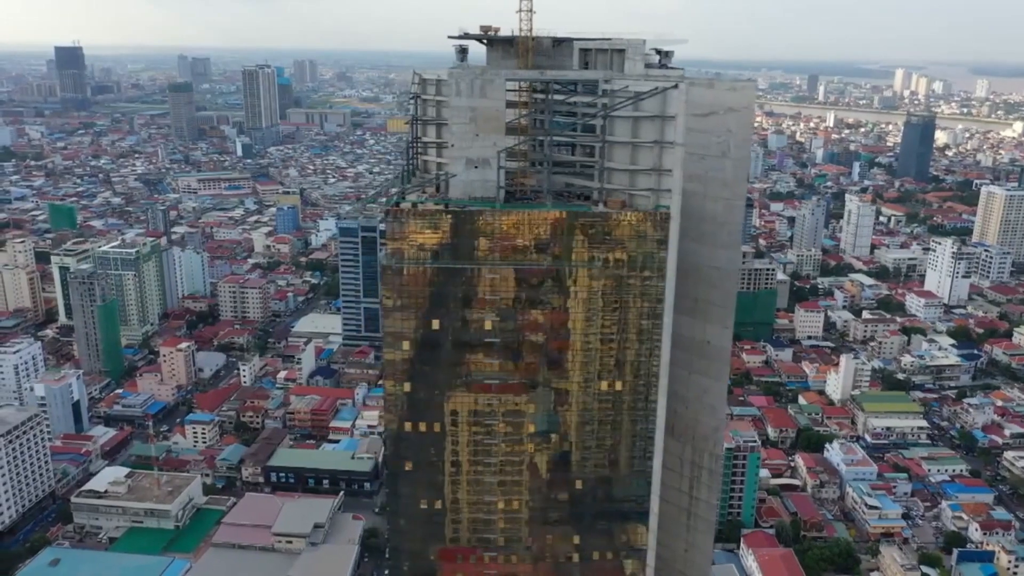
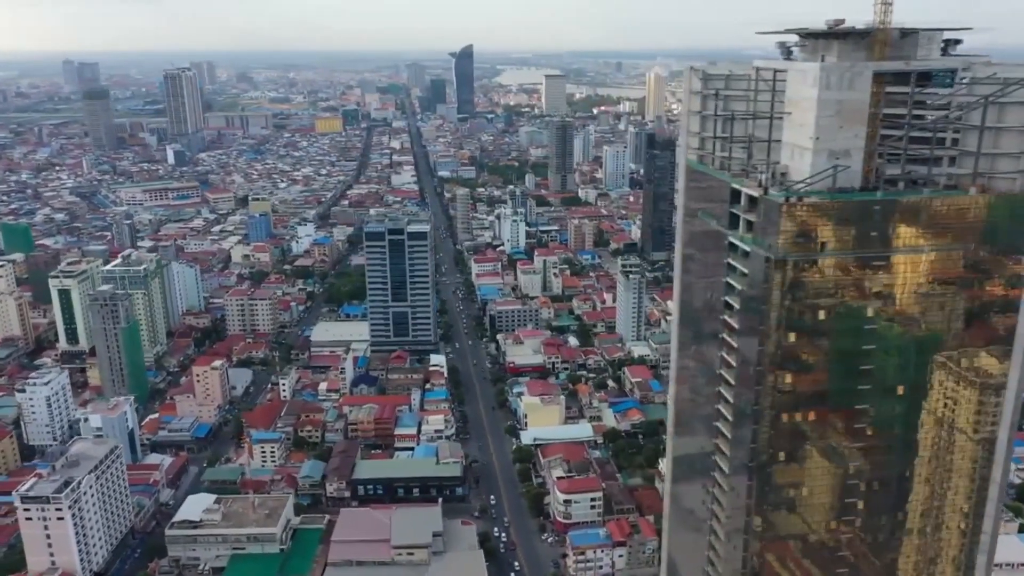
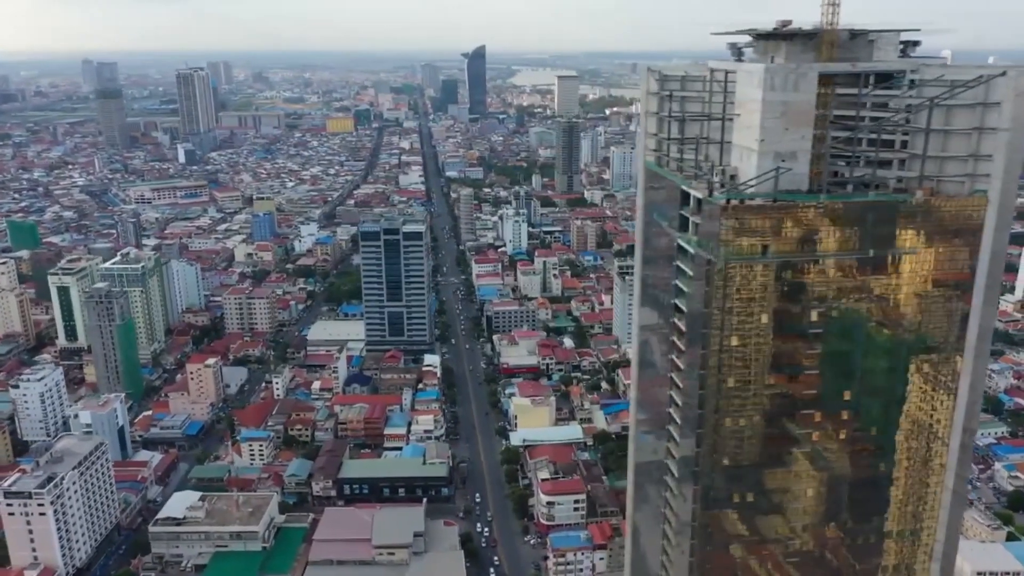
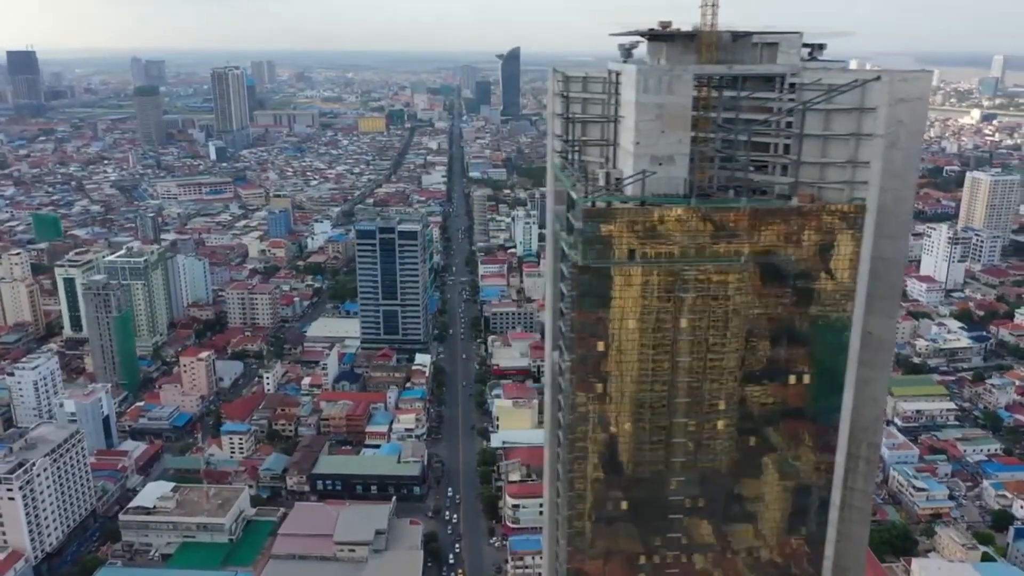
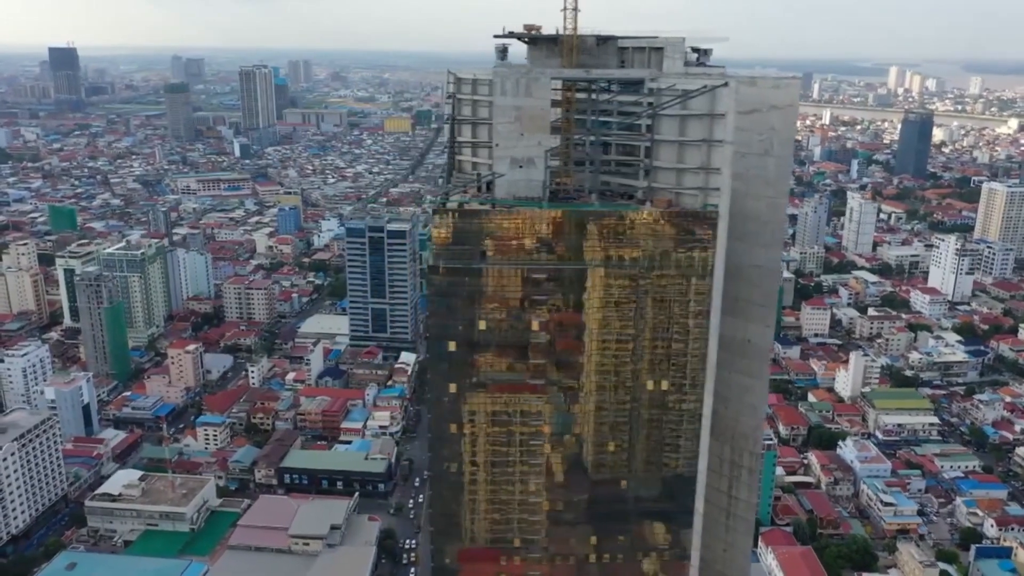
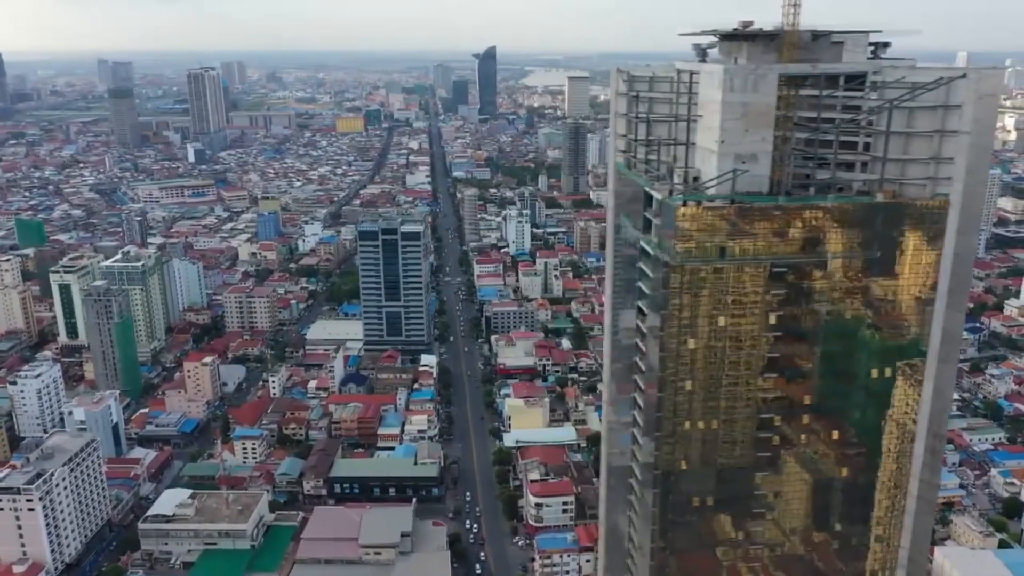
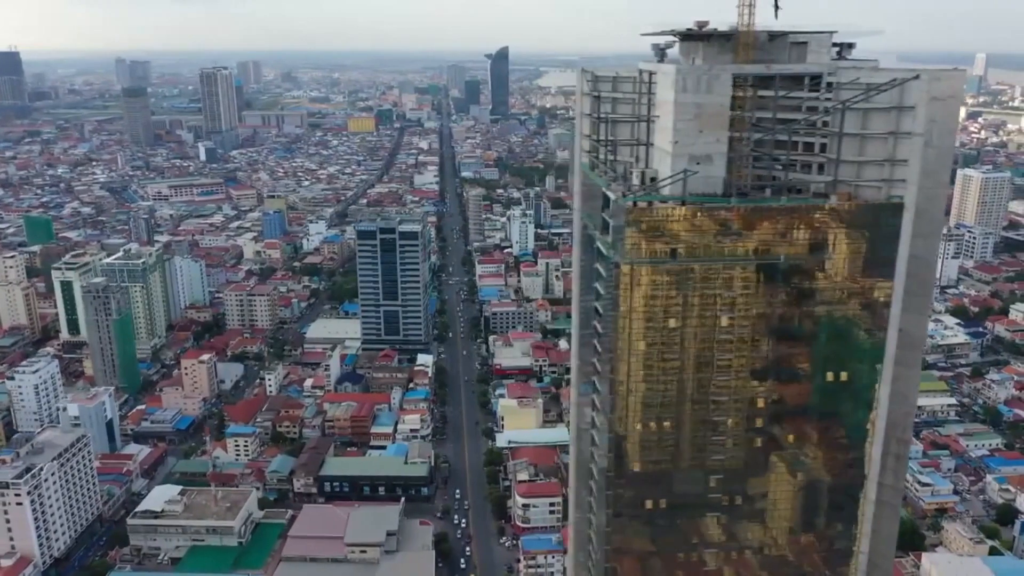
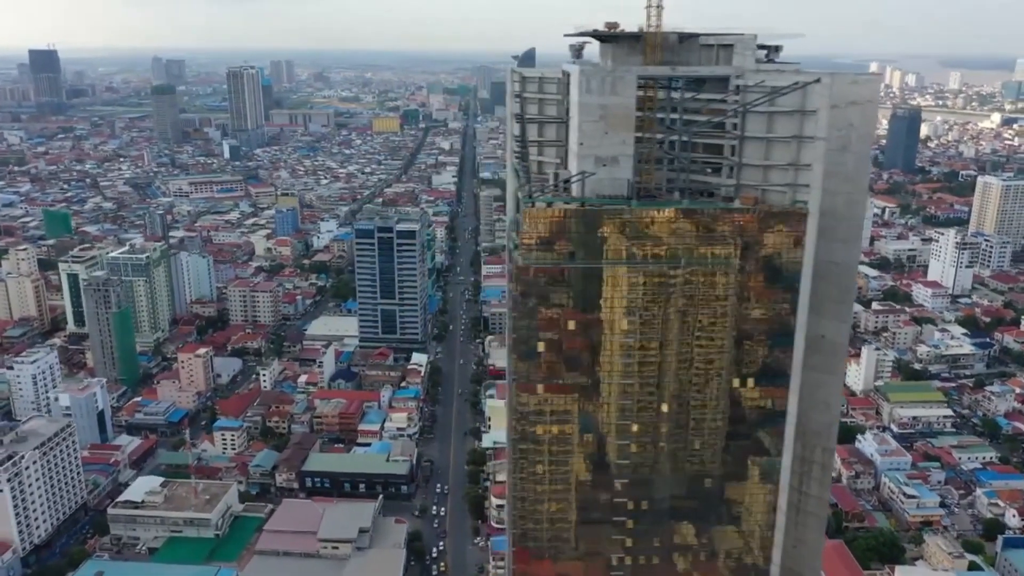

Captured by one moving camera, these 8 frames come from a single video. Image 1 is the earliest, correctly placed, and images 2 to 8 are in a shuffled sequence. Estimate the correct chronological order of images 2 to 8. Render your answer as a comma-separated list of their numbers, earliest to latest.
5, 8, 4, 7, 6, 3, 2
